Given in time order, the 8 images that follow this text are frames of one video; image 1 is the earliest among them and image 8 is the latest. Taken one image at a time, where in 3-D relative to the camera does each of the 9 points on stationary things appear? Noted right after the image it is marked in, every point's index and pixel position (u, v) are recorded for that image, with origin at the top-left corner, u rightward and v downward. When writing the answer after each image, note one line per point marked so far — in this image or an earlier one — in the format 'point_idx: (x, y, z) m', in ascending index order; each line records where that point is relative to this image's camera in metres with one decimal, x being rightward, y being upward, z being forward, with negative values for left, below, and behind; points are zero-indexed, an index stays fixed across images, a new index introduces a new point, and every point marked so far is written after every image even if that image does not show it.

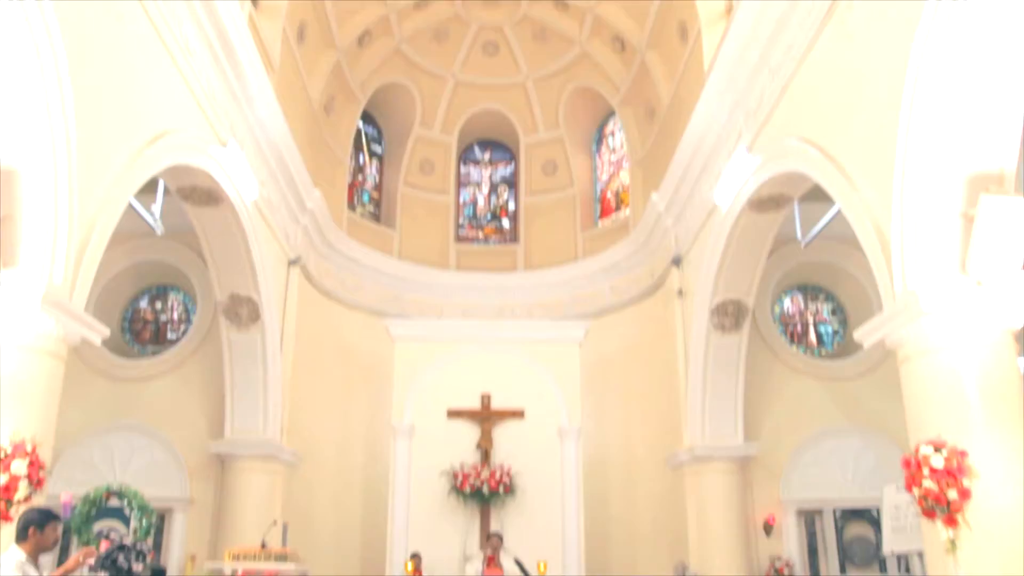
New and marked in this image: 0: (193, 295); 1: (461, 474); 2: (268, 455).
0: (-4.0, -0.1, +11.6) m
1: (-0.6, -2.1, +10.6) m
2: (-2.8, -1.9, +10.5) m
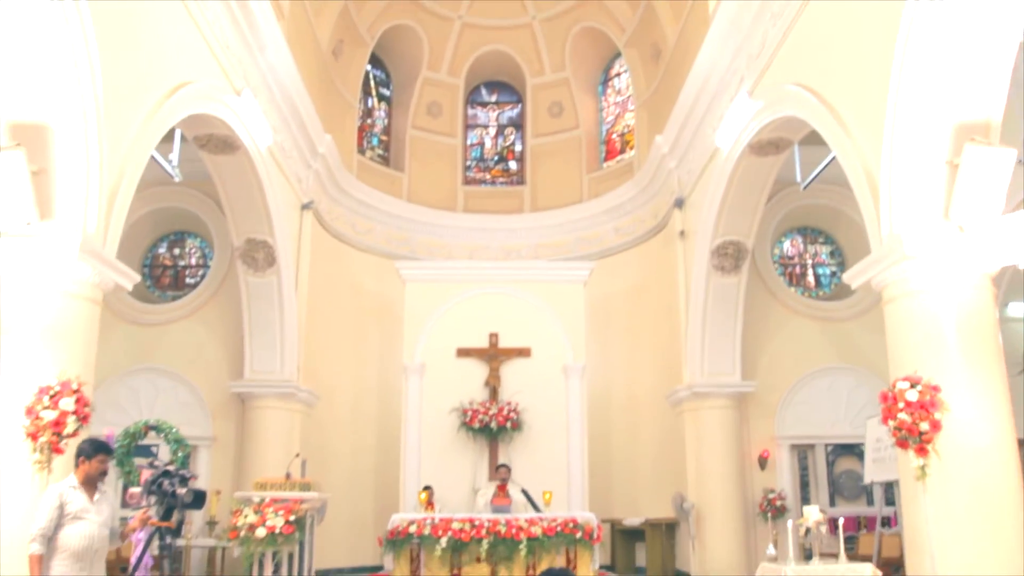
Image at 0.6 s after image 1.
0: (-3.9, +0.6, +11.9) m
1: (-0.5, -1.4, +11.1) m
2: (-2.7, -1.2, +10.9) m
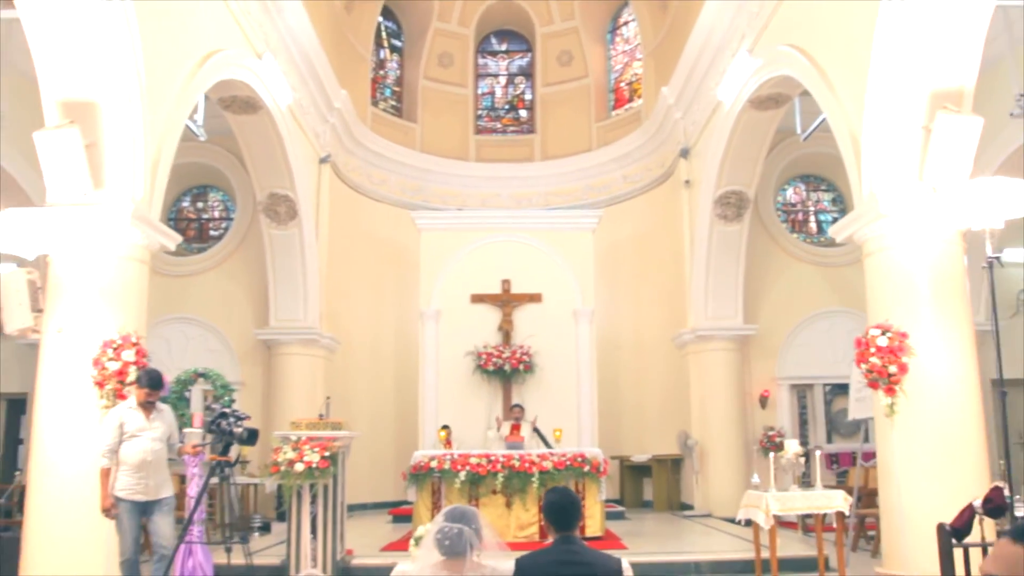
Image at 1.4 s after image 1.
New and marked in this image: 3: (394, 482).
0: (-3.8, +1.3, +12.4) m
1: (-0.3, -0.8, +11.7) m
2: (-2.5, -0.6, +11.5) m
3: (-1.6, -2.7, +13.1) m
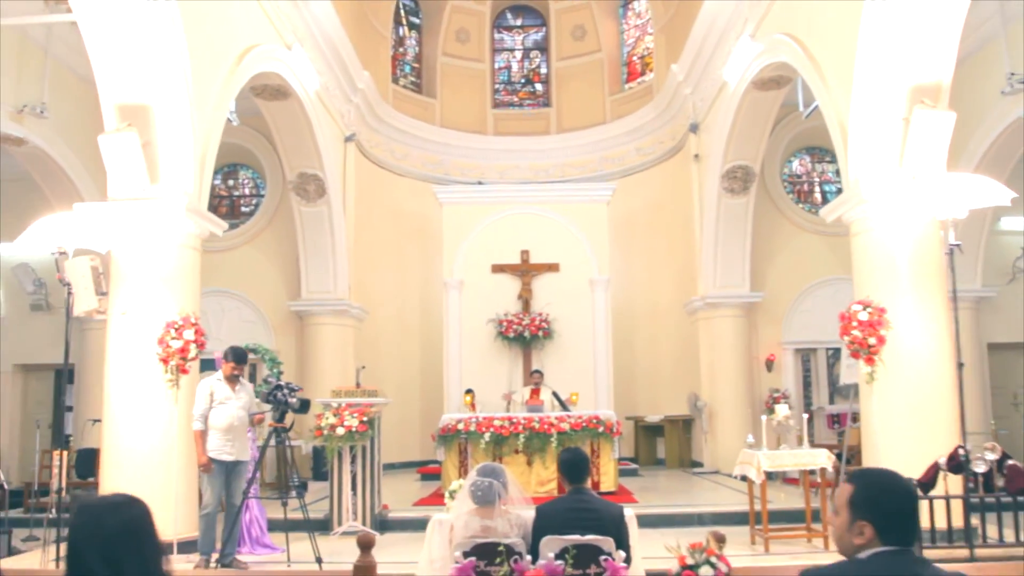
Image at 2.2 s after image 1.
0: (-3.5, +1.6, +13.1) m
1: (-0.1, -0.4, +12.3) m
2: (-2.3, -0.3, +12.2) m
3: (-1.4, -2.3, +13.8) m
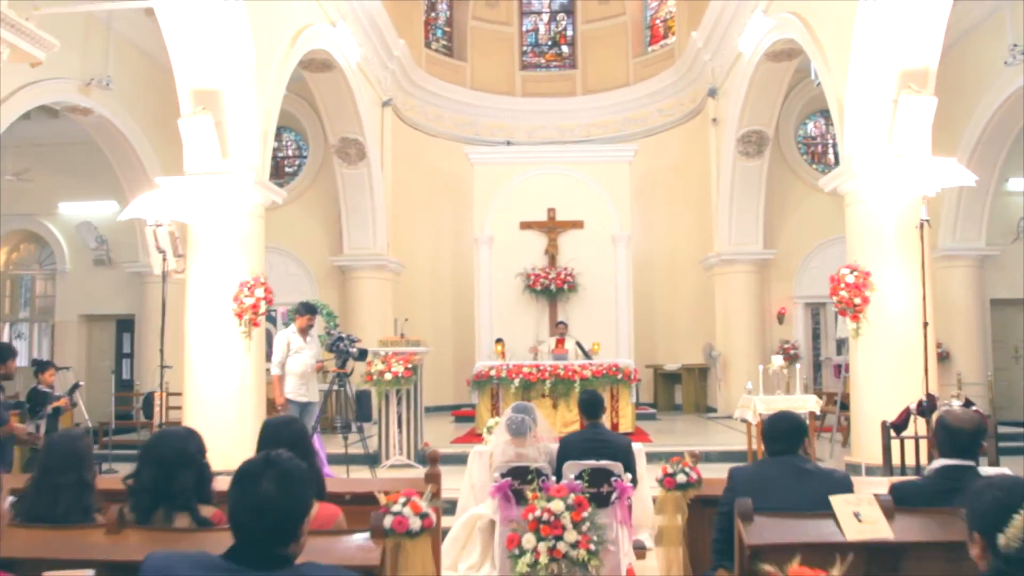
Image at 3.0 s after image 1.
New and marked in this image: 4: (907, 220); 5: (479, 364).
0: (-3.1, +2.3, +13.9) m
1: (+0.3, +0.2, +13.2) m
2: (-1.9, +0.3, +13.2) m
3: (-0.9, -1.6, +14.9) m
4: (+3.1, +0.5, +7.2) m
5: (-0.4, -0.8, +10.1) m
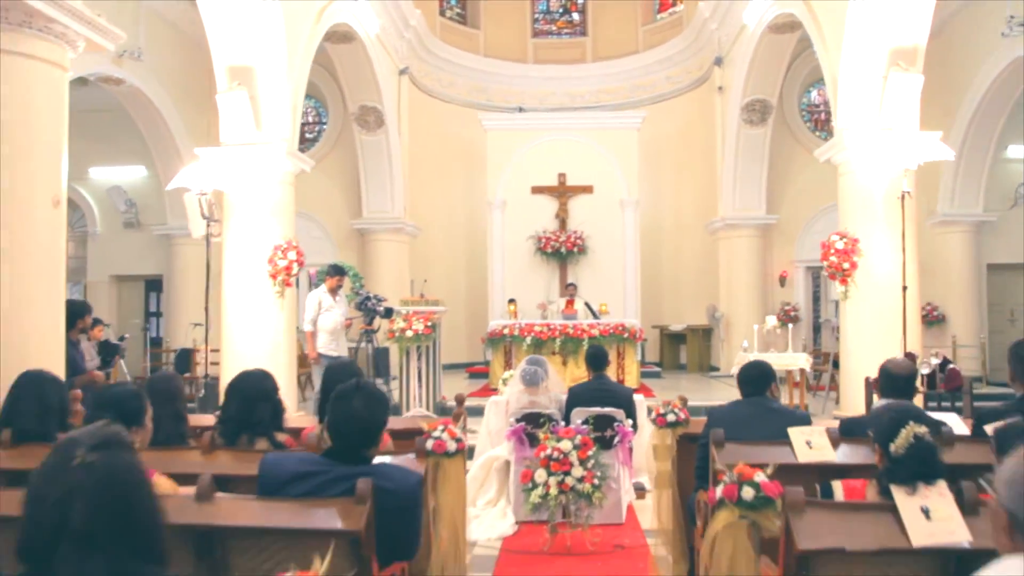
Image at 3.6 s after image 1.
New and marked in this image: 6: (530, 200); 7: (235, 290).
0: (-2.9, +2.9, +14.5) m
1: (+0.5, +0.7, +13.8) m
2: (-1.7, +0.9, +13.8) m
3: (-0.7, -1.0, +15.5) m
4: (+3.2, +0.8, +7.7) m
5: (-0.2, -0.4, +10.7) m
6: (+0.3, +1.4, +14.4) m
7: (-2.4, 0.0, +8.1) m
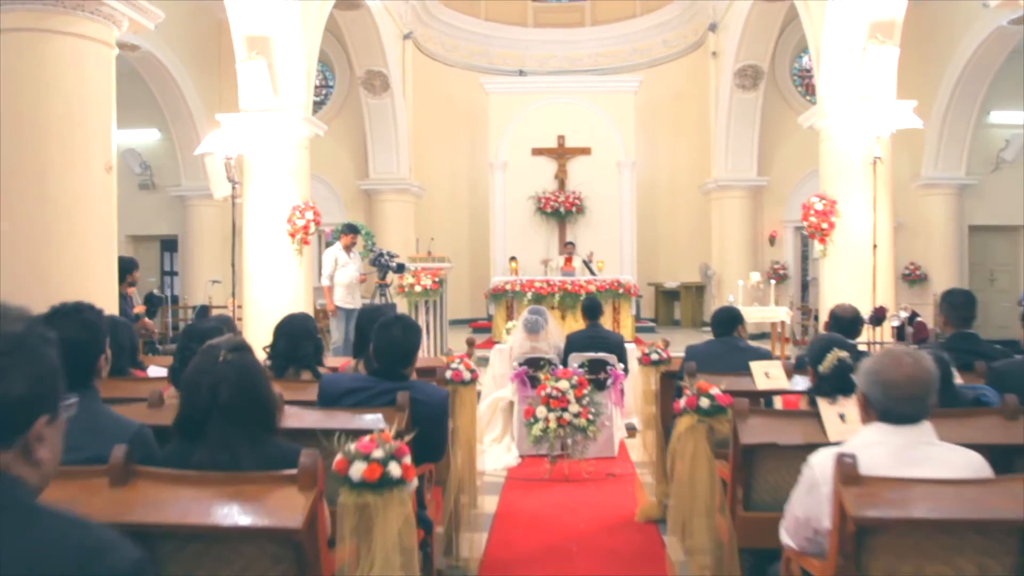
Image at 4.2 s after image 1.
0: (-2.9, +3.6, +14.9) m
1: (+0.5, +1.4, +14.3) m
2: (-1.7, +1.5, +14.3) m
3: (-0.7, -0.2, +16.1) m
4: (+3.2, +1.2, +8.2) m
5: (-0.2, +0.1, +11.3) m
6: (+0.3, +2.0, +14.9) m
7: (-2.4, +0.4, +8.7) m
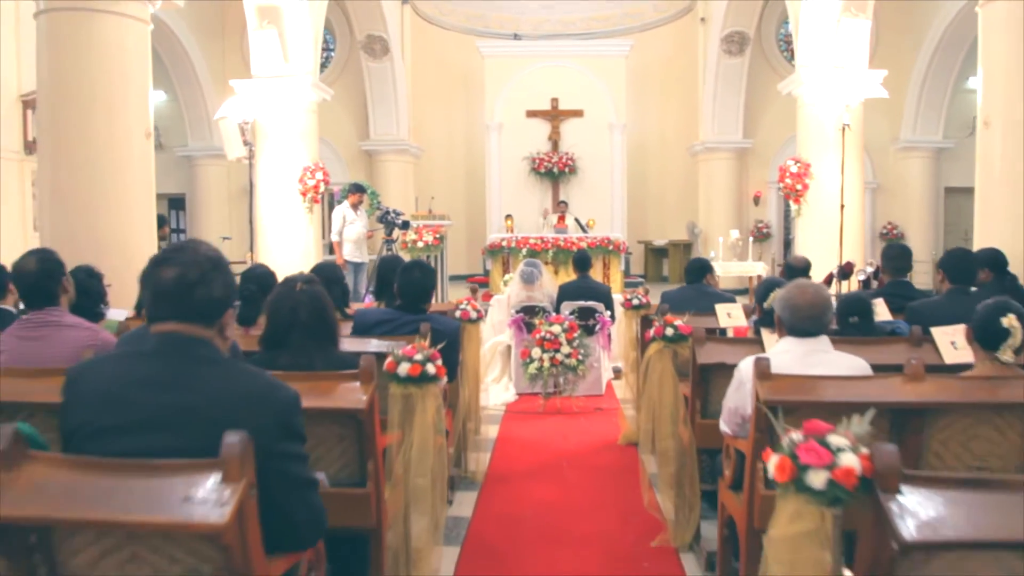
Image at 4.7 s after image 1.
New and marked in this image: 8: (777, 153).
0: (-3.0, +4.3, +15.3) m
1: (+0.4, +2.1, +14.9) m
2: (-1.8, +2.2, +14.8) m
3: (-0.8, +0.5, +16.8) m
4: (+3.2, +1.6, +8.9) m
5: (-0.3, +0.7, +11.9) m
6: (+0.2, +2.7, +15.5) m
7: (-2.4, +0.8, +9.3) m
8: (+4.3, +2.2, +14.9) m
